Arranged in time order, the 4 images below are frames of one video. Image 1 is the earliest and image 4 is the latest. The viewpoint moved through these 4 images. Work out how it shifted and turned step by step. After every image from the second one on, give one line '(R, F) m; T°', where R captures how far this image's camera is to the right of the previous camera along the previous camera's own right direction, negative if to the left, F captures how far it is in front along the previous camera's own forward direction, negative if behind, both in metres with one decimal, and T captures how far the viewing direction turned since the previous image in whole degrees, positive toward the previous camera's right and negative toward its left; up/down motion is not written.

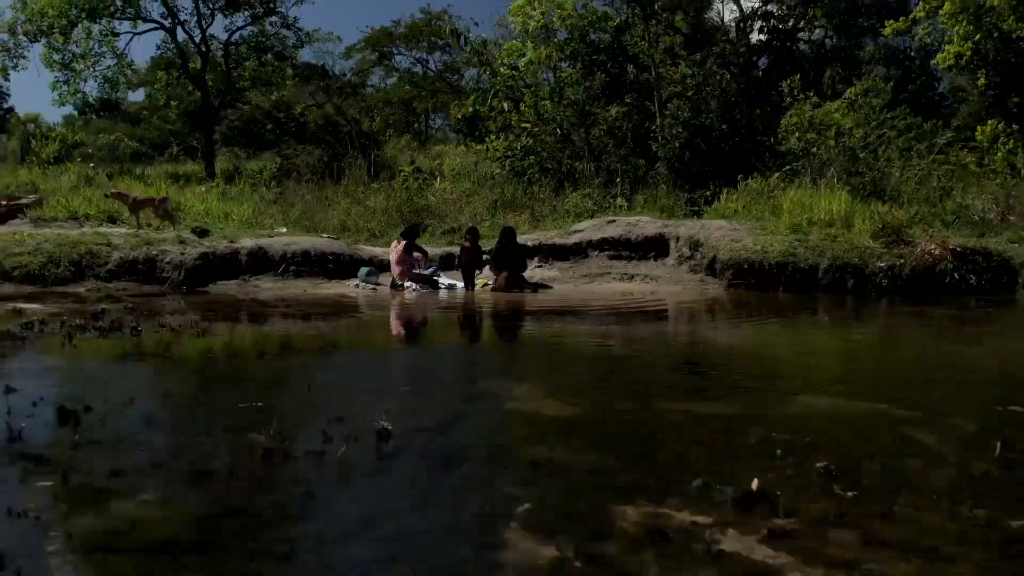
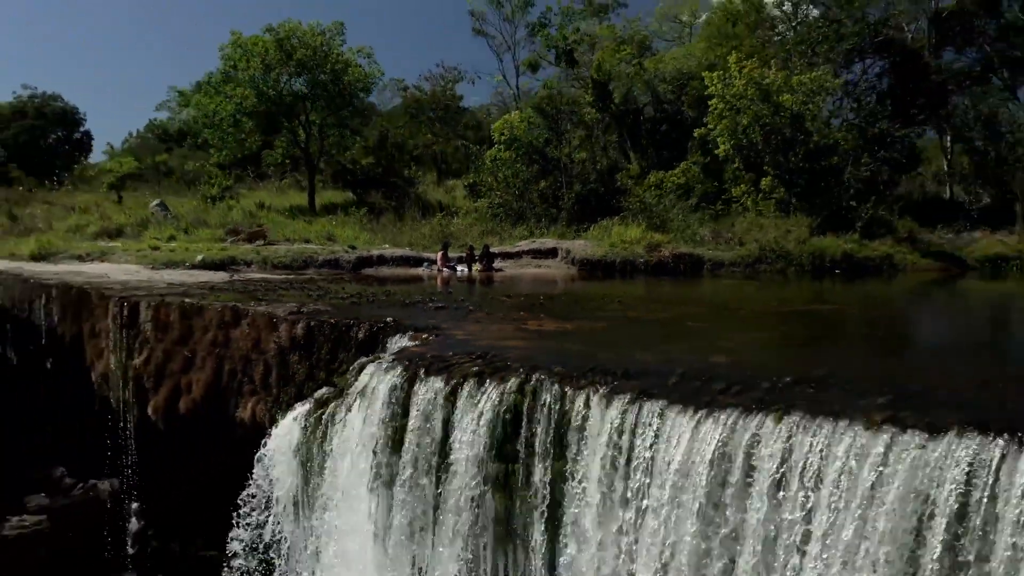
(+0.3, -8.6) m; 0°
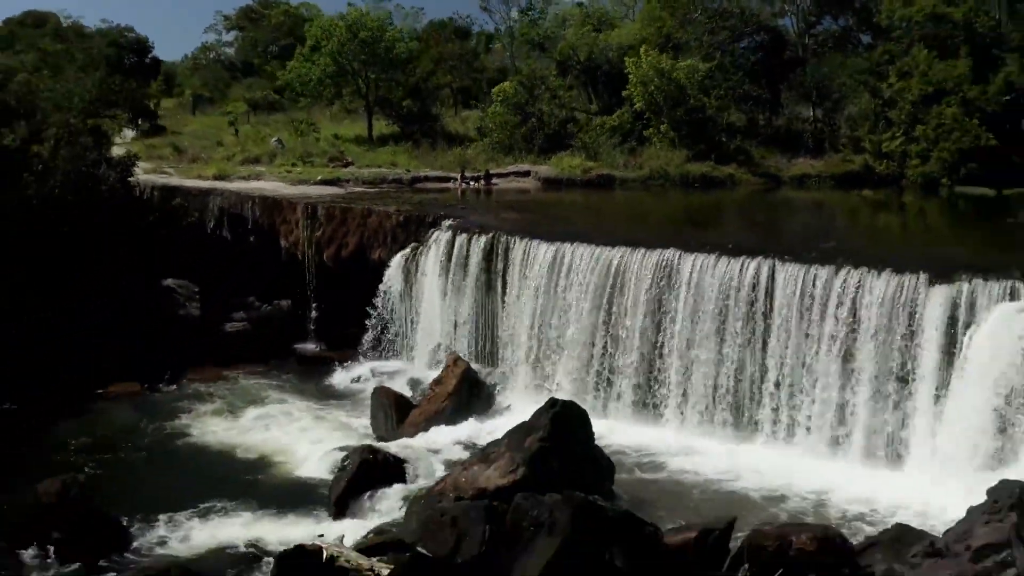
(+0.4, -10.6) m; 0°
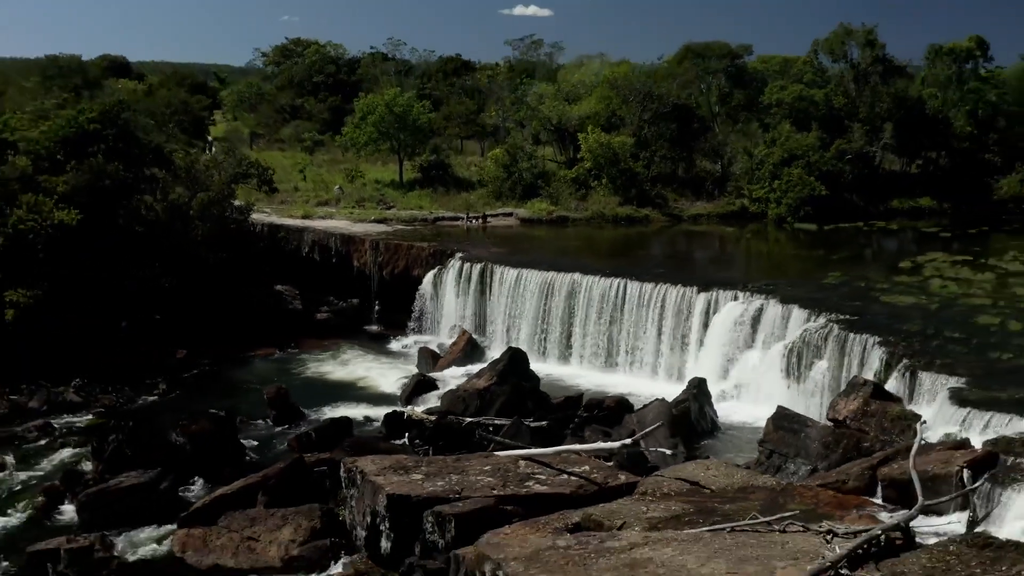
(+0.4, -13.3) m; 0°
